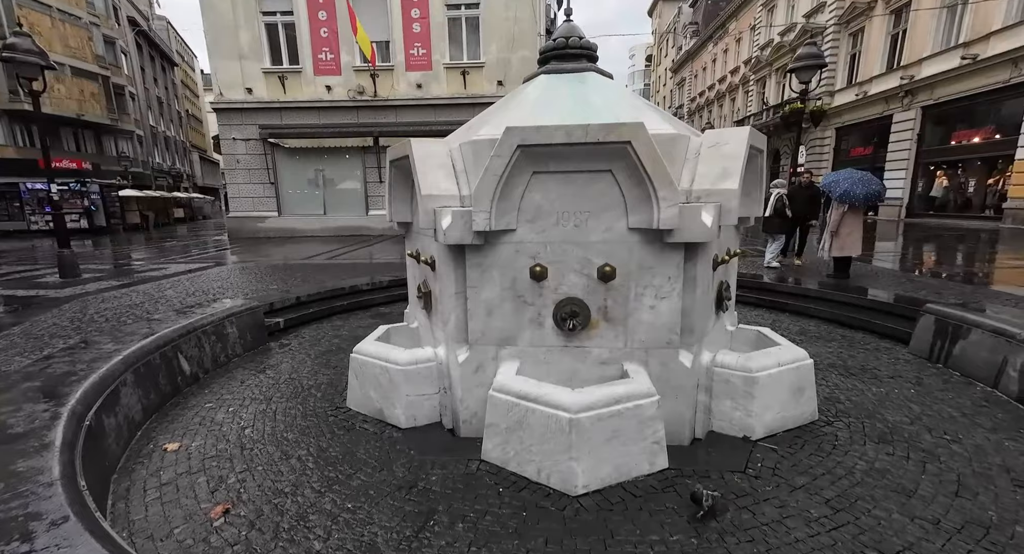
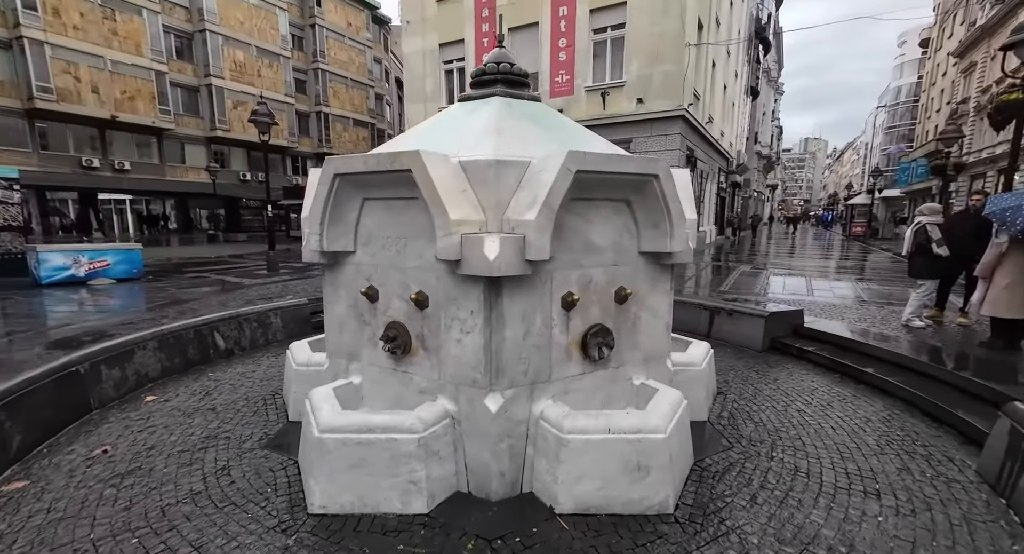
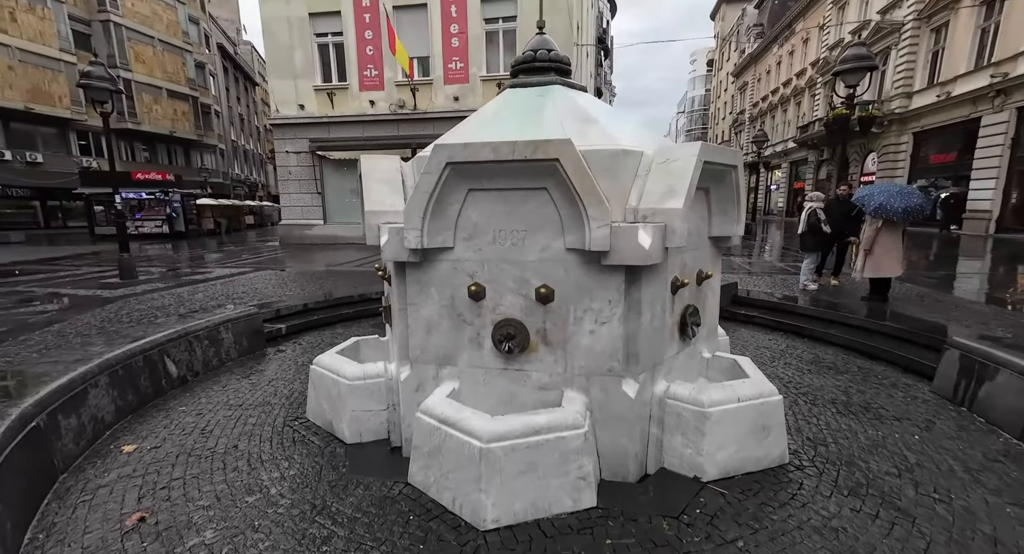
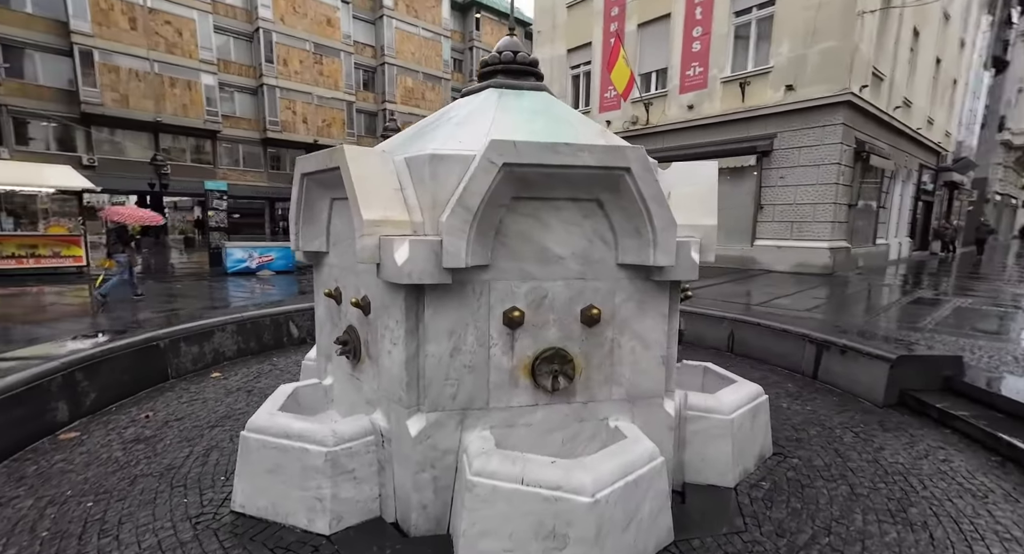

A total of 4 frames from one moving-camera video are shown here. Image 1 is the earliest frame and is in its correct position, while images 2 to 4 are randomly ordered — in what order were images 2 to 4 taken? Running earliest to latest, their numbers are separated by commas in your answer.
3, 2, 4
